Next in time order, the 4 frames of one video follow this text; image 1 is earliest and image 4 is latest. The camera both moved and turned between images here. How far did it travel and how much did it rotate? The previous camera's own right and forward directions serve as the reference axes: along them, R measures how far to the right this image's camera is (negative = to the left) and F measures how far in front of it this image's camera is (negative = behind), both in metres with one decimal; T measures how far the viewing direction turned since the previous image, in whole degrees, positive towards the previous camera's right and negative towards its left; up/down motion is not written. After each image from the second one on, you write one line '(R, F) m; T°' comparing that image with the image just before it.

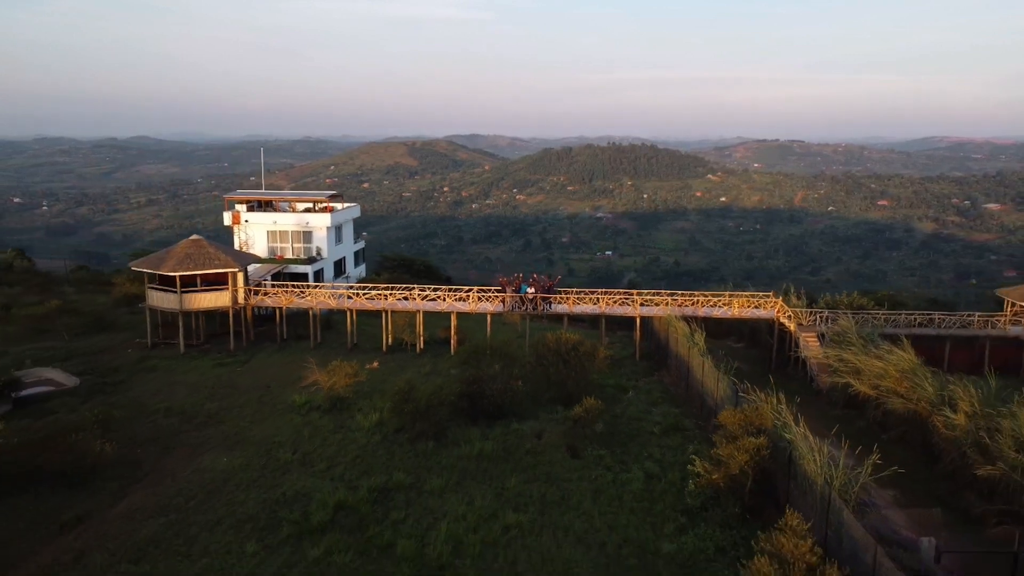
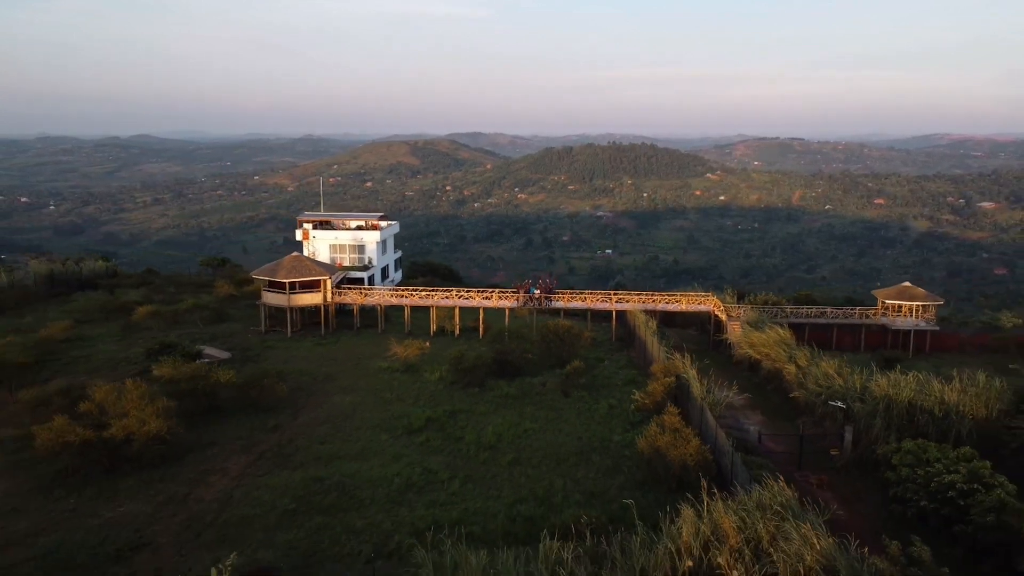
(-0.3, -6.3) m; 0°
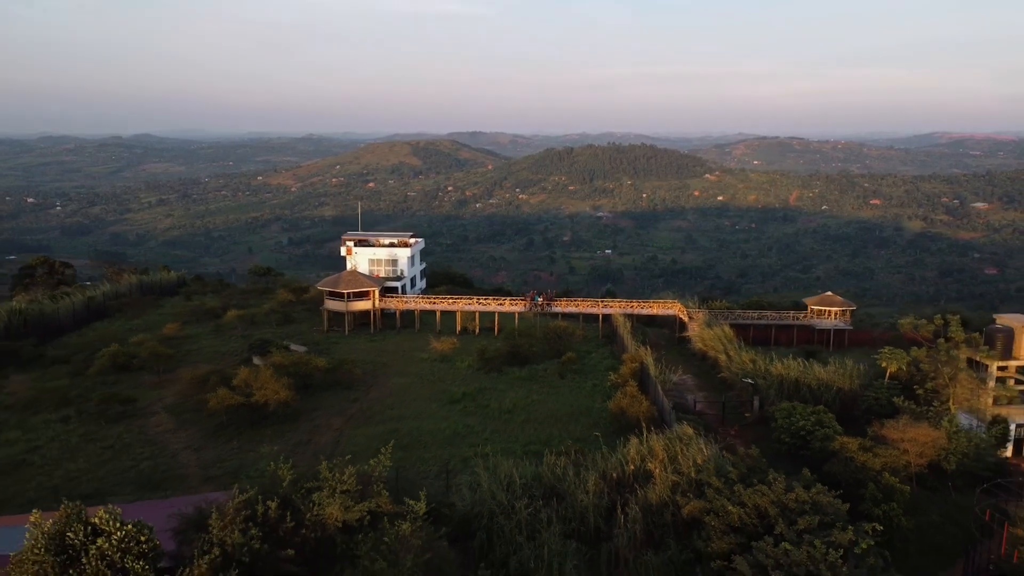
(-0.2, -6.1) m; 0°
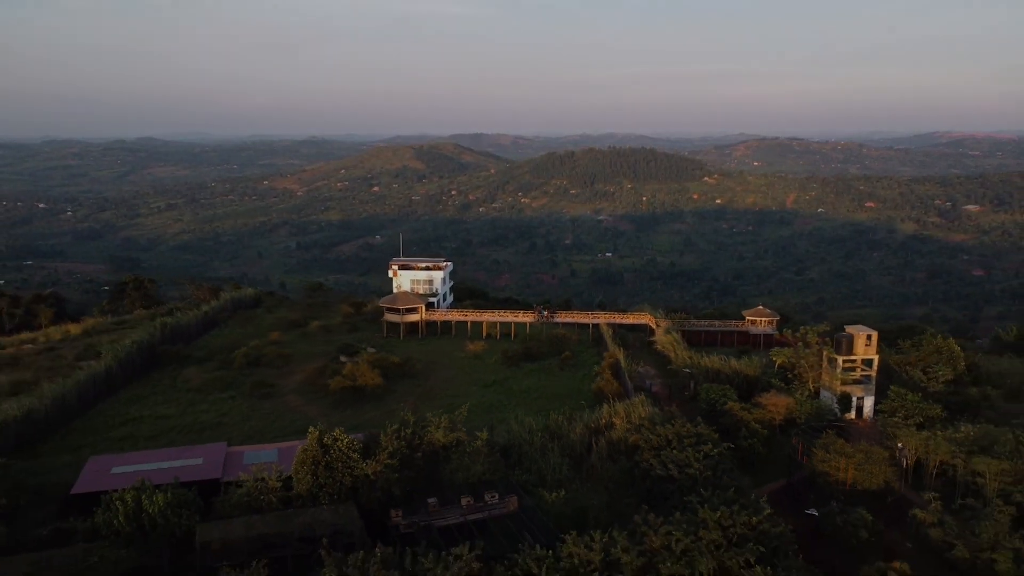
(-0.4, -9.6) m; 0°
